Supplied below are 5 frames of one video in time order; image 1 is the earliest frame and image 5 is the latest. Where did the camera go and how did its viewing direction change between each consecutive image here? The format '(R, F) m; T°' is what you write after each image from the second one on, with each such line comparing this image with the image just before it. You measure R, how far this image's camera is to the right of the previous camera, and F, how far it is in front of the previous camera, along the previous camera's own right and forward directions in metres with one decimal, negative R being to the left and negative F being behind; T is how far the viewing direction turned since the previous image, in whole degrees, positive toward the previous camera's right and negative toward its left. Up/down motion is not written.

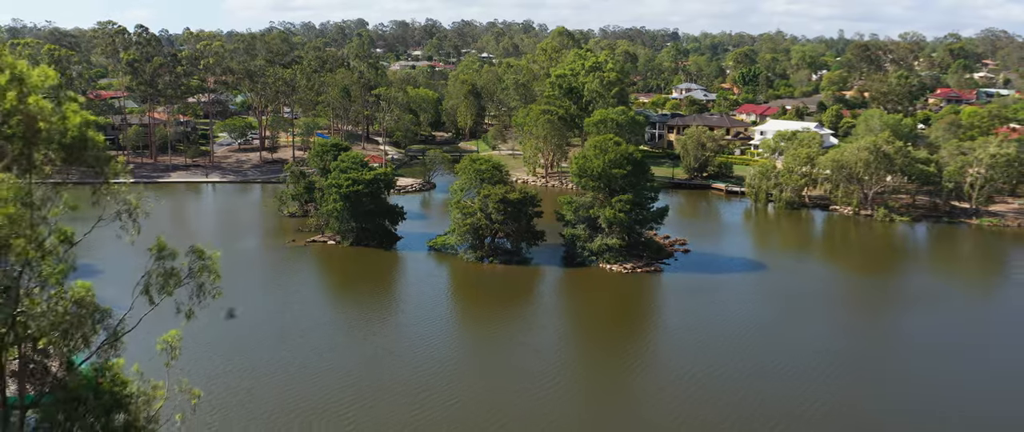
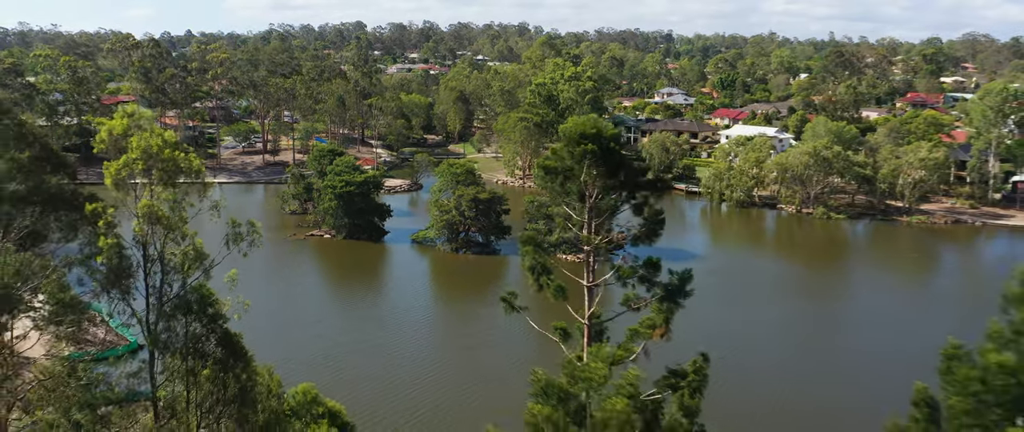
(+0.6, -2.1) m; 0°
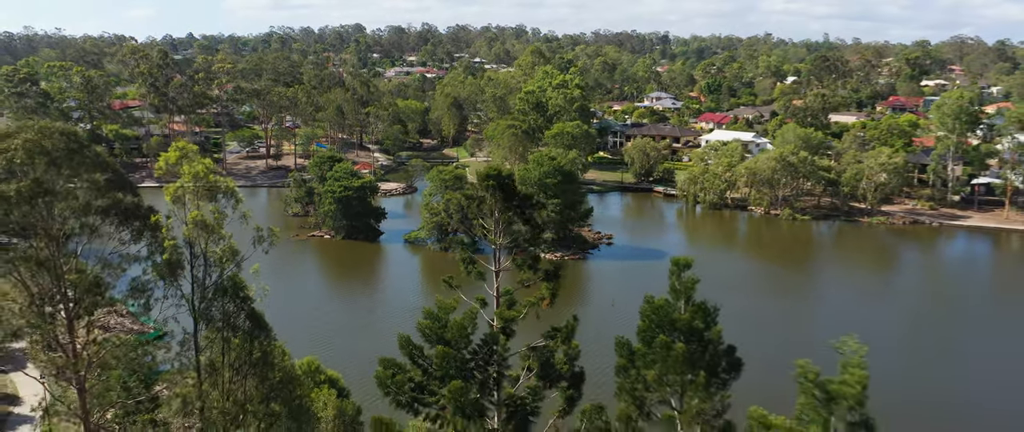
(+0.4, -1.4) m; 0°
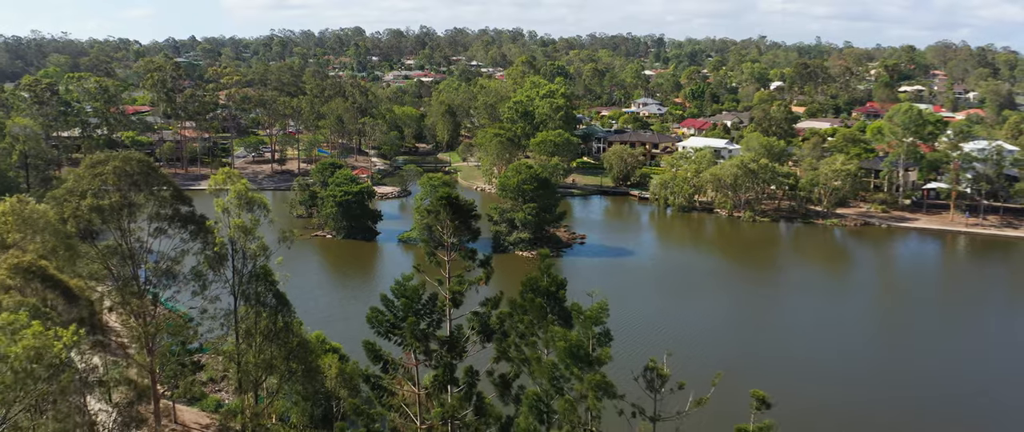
(+0.5, -2.0) m; 0°
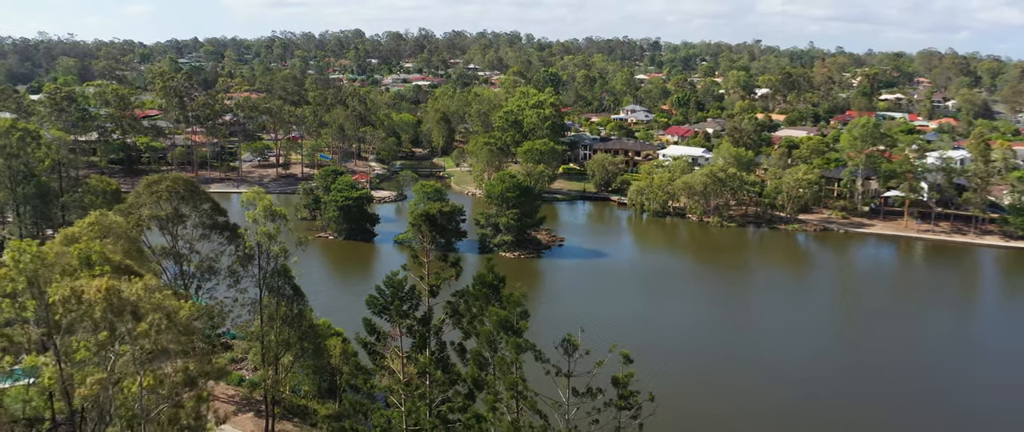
(+0.4, -2.0) m; 0°
